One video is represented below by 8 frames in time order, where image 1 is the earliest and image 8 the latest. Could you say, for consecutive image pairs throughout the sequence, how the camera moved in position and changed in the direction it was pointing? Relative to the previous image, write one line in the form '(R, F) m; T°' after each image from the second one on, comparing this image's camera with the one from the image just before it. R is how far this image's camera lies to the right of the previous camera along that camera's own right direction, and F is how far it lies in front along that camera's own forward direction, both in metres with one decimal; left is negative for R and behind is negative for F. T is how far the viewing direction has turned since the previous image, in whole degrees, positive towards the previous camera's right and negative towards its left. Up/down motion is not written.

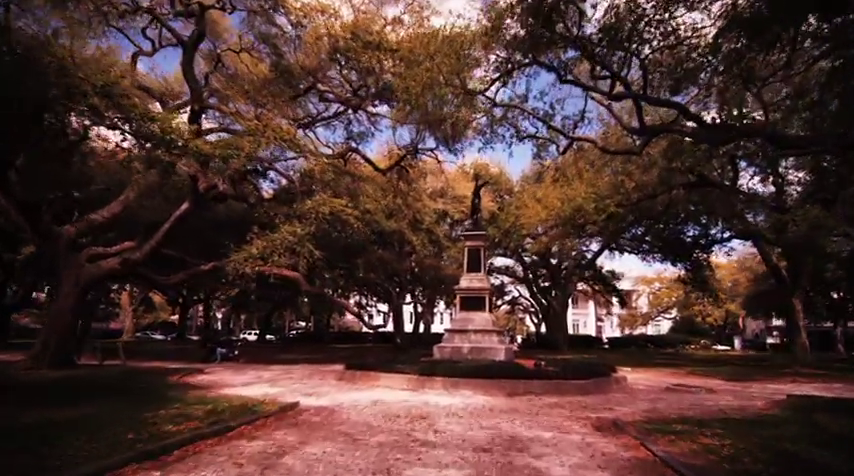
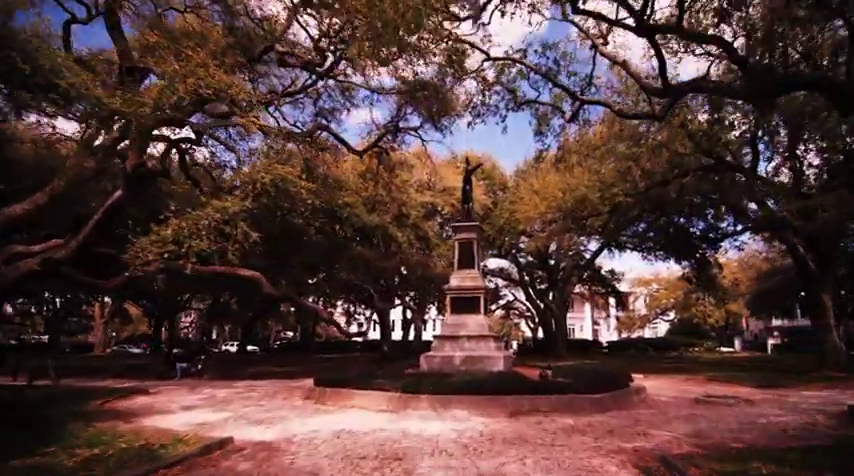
(+0.3, +2.7) m; +1°
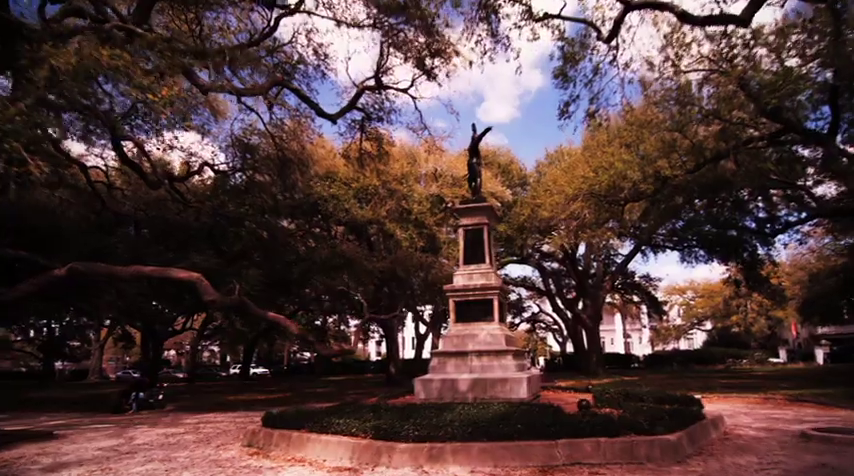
(+0.7, +3.9) m; -2°
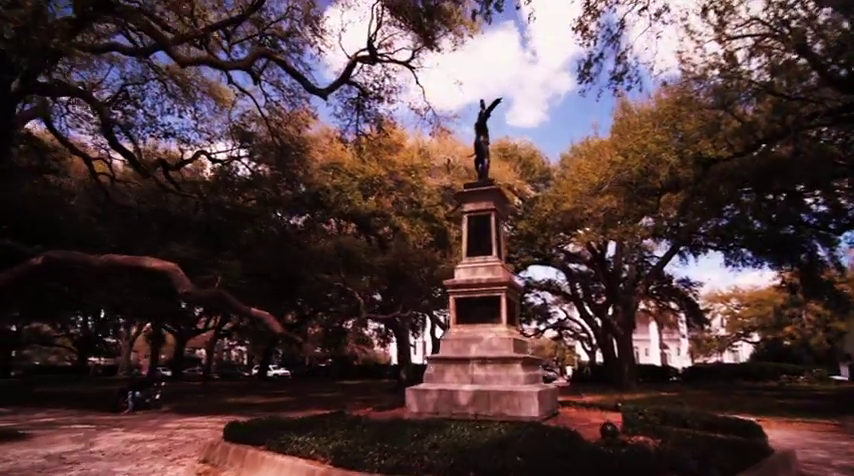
(+0.7, +1.6) m; -4°
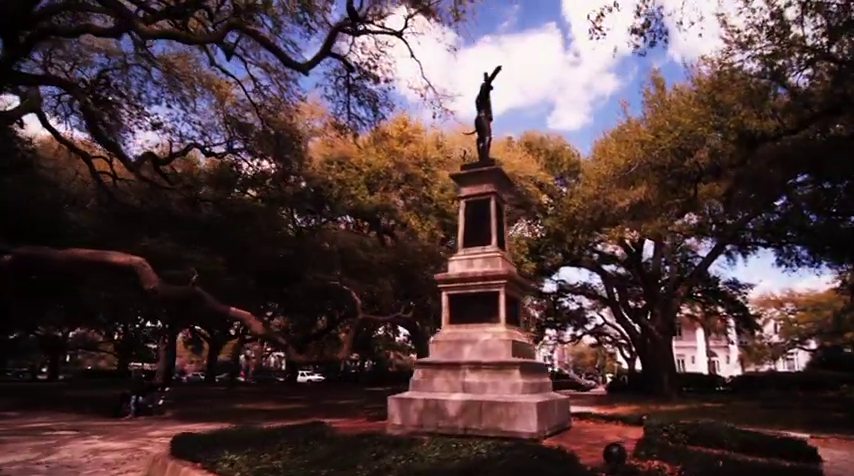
(+1.0, +1.3) m; -4°
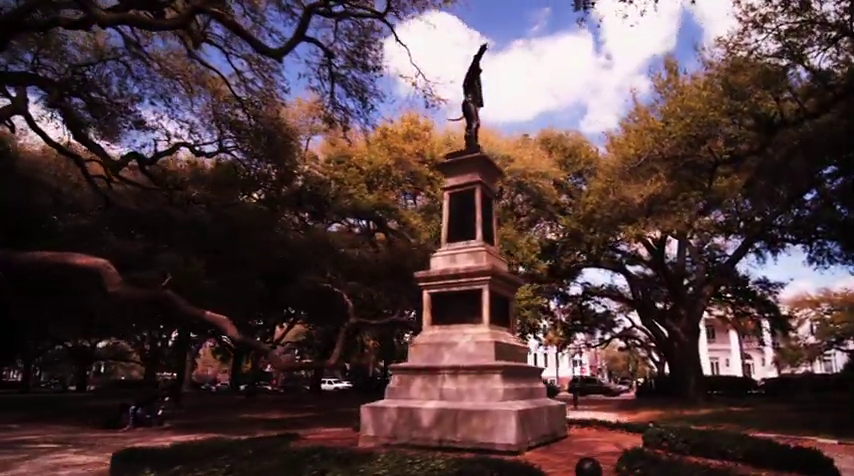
(+0.9, +0.7) m; -3°
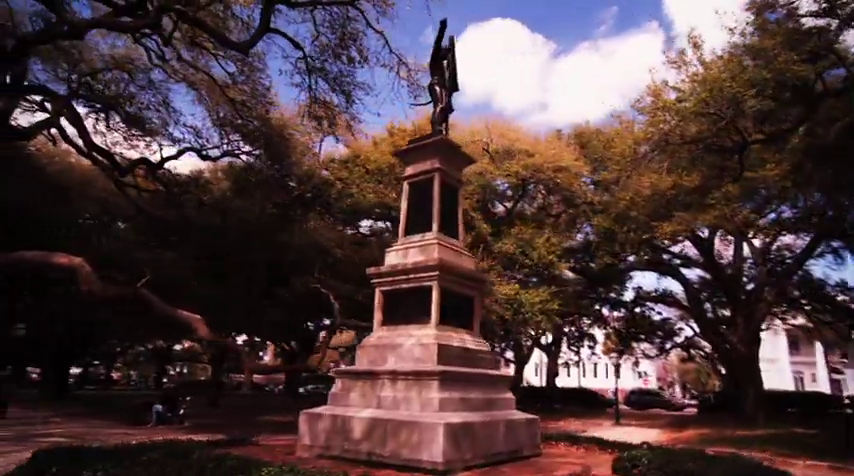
(+1.8, +0.9) m; -7°
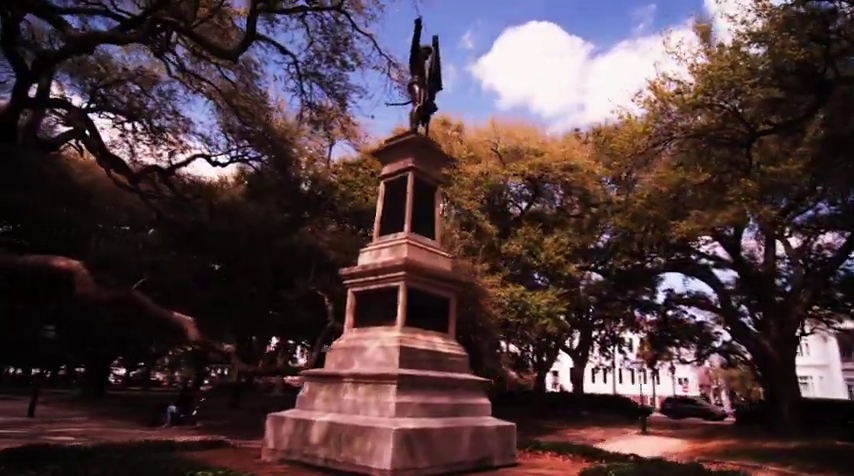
(+1.0, +0.3) m; -4°
